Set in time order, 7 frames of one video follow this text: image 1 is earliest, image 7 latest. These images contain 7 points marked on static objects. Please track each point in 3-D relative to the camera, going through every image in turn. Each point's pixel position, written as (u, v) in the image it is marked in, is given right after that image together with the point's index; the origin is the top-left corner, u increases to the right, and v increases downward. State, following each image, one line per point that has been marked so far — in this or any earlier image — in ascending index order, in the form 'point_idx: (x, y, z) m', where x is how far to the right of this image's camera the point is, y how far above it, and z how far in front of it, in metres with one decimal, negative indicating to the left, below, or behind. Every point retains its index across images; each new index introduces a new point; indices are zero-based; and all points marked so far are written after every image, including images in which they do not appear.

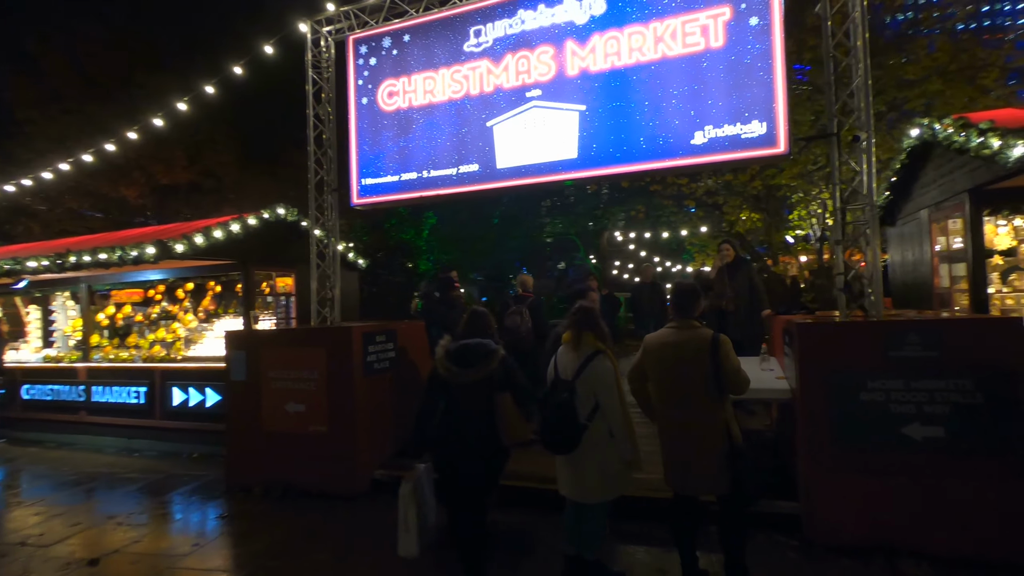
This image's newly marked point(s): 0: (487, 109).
0: (-0.3, +2.3, +7.0) m
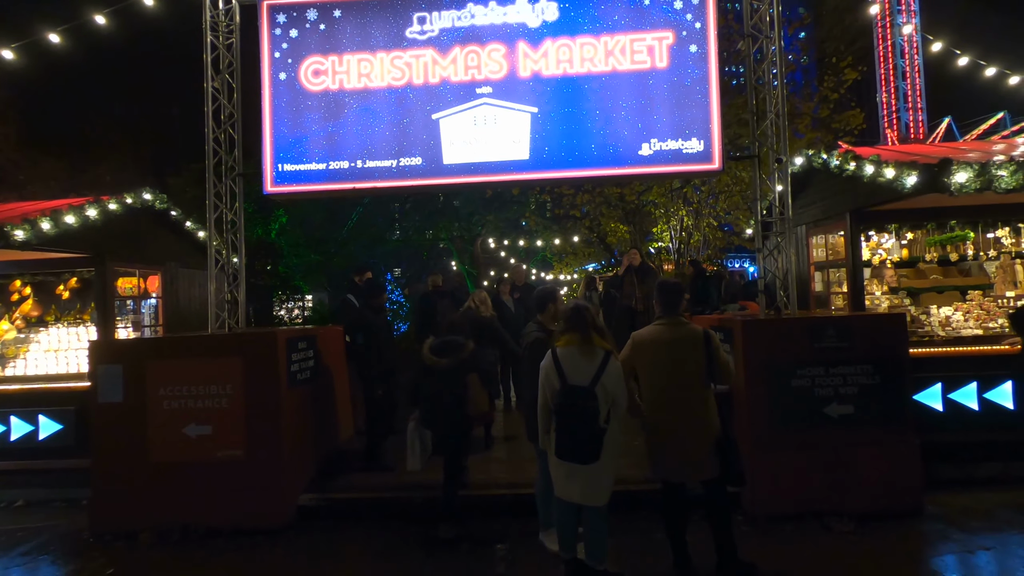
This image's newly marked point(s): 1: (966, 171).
0: (-1.0, +2.3, +6.6) m
1: (+4.4, +1.1, +5.2) m
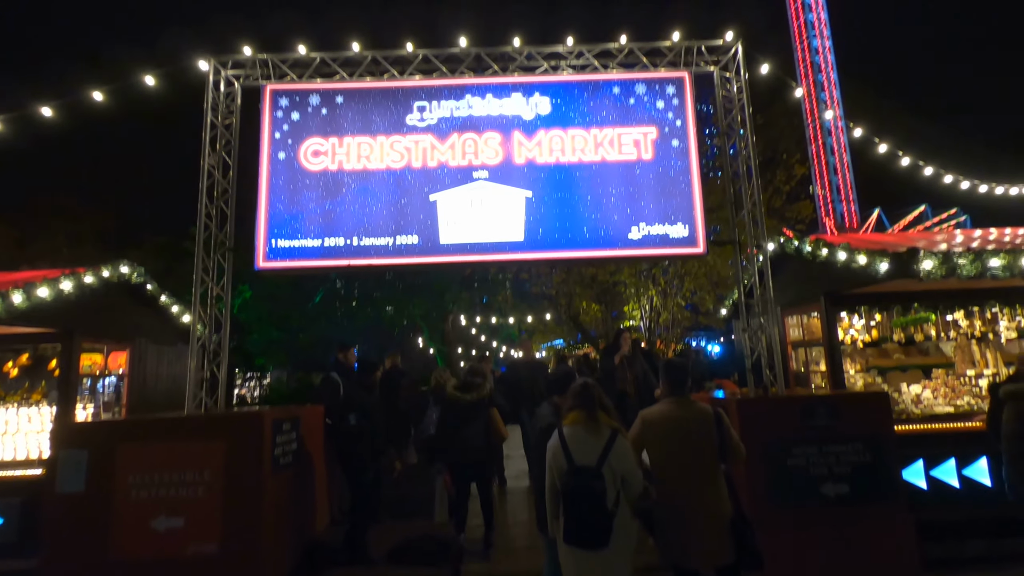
0: (-1.0, +1.3, +6.8) m
1: (+4.4, +0.3, +5.7) m
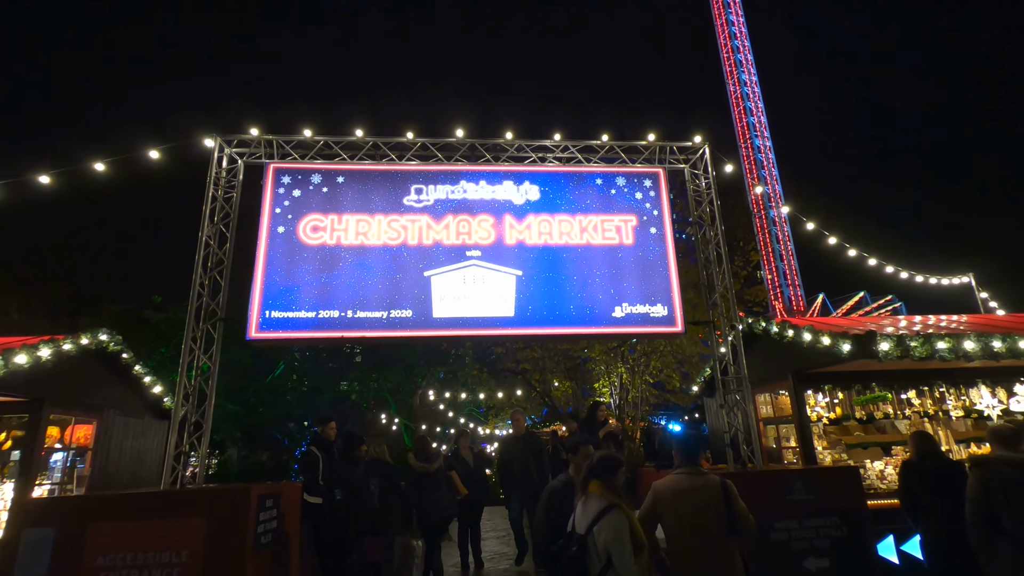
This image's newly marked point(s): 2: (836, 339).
0: (-1.2, +0.4, +7.2) m
1: (+4.4, -0.6, +6.3) m
2: (+3.9, -0.6, +6.5) m
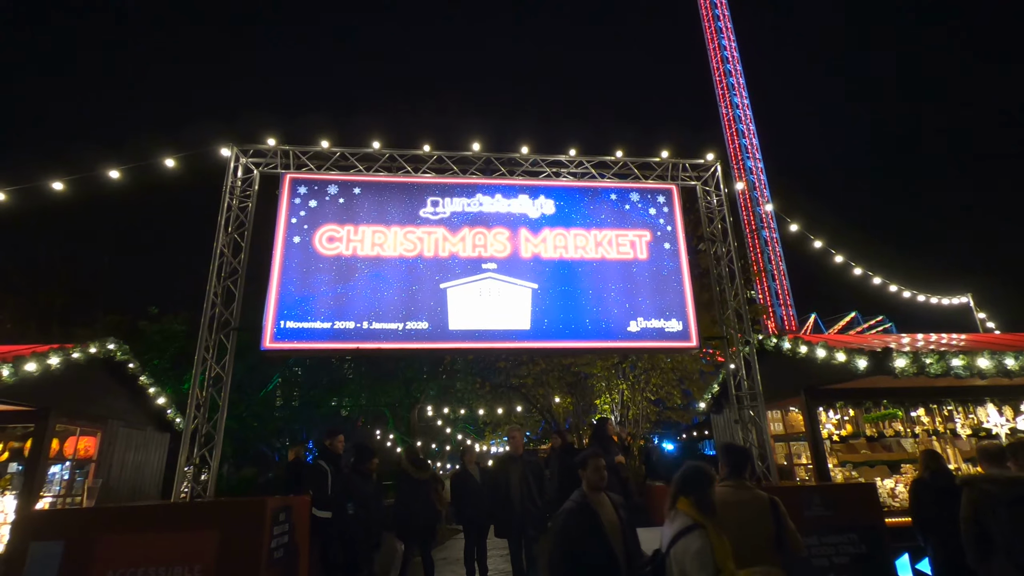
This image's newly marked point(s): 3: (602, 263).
0: (-0.9, +0.2, +7.2) m
1: (+4.6, -0.8, +6.3) m
2: (+4.1, -0.8, +6.5) m
3: (+1.2, +0.4, +7.4) m
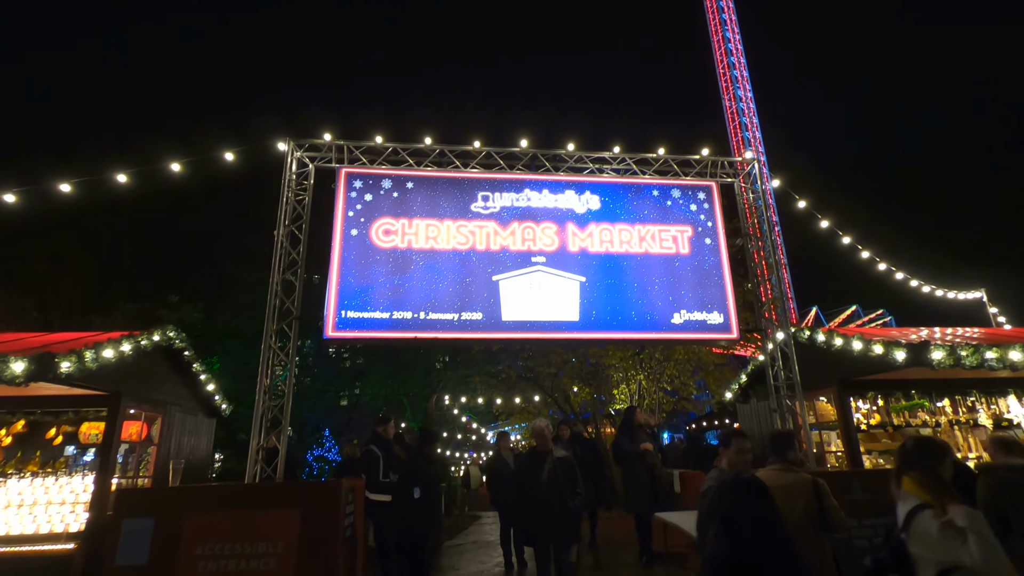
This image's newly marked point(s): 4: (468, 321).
0: (-0.3, +0.3, +7.4) m
1: (+5.3, -0.8, +6.6) m
2: (+4.8, -0.8, +6.8) m
3: (+1.9, +0.4, +7.7) m
4: (-0.6, -0.4, +7.1) m
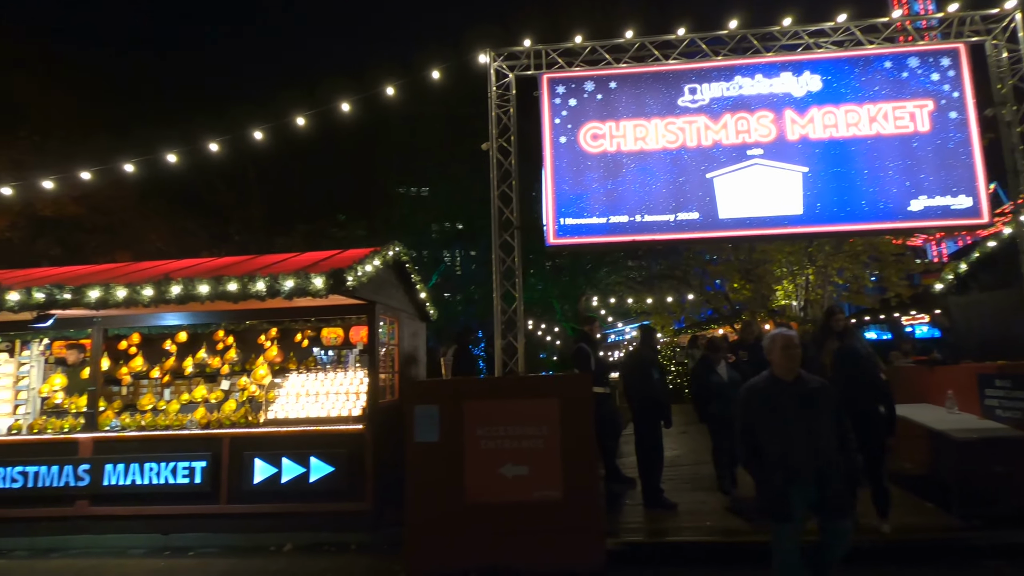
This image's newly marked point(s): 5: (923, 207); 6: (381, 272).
0: (+2.6, +1.7, +7.2) m
1: (+7.9, +0.7, +5.5) m
2: (+7.5, +0.7, +5.8) m
3: (+4.8, +1.9, +7.0) m
4: (+2.3, +0.9, +7.1) m
5: (+5.2, +1.0, +6.9) m
6: (-1.9, +0.2, +8.0) m
